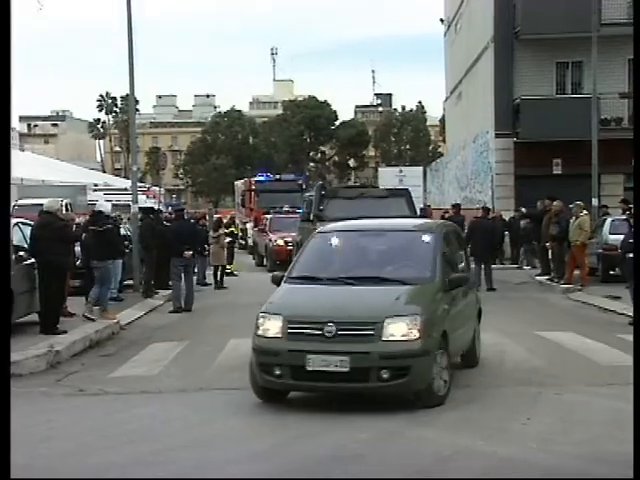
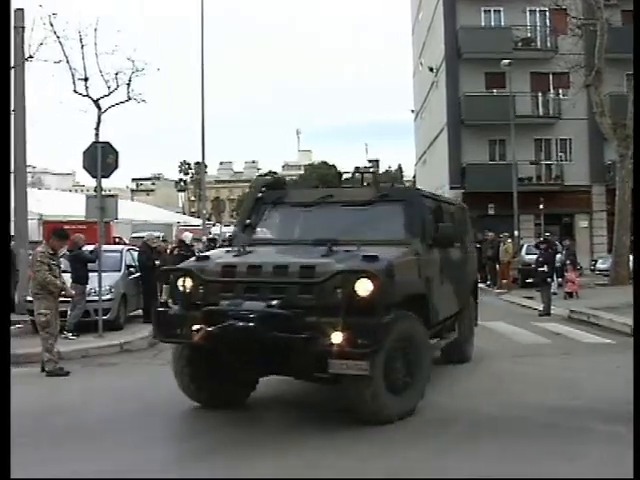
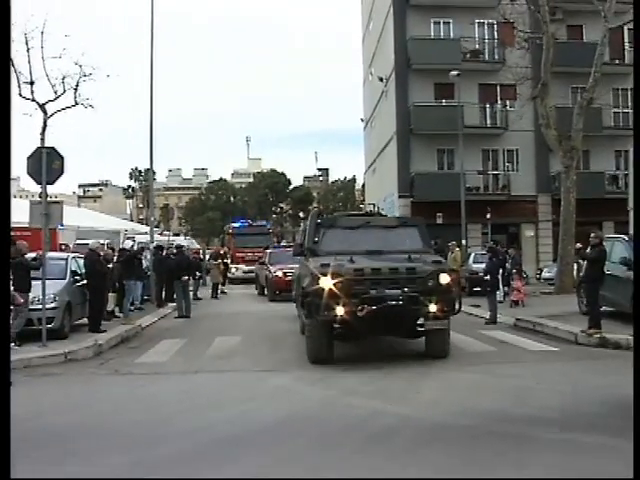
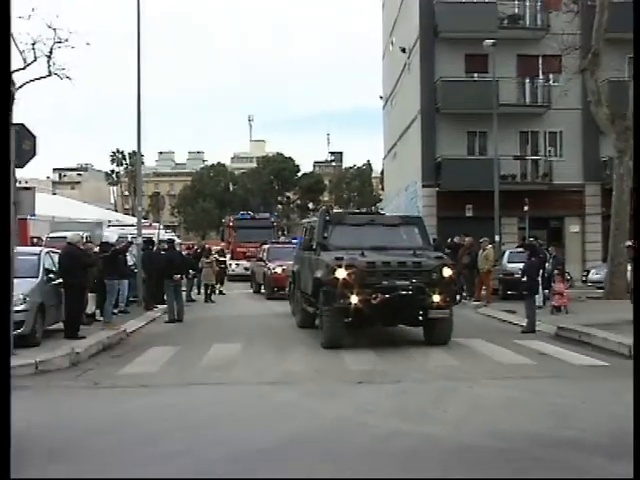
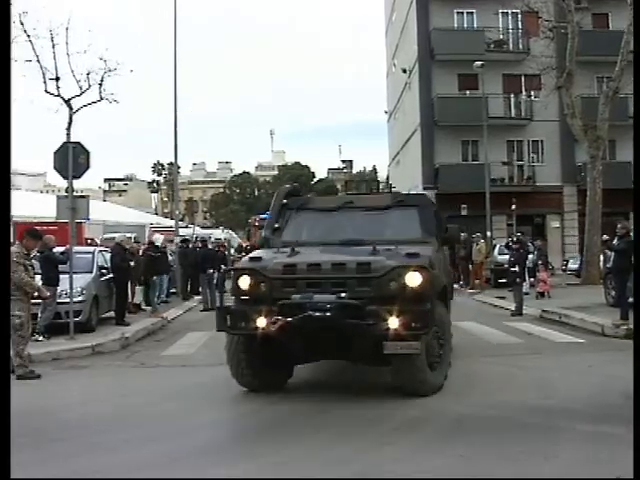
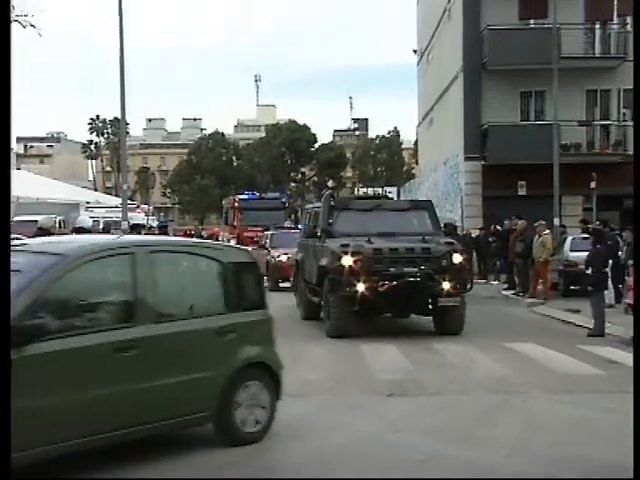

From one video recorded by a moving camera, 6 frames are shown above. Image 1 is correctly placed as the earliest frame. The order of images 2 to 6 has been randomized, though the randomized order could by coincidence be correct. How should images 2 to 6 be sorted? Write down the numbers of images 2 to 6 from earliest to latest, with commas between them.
6, 4, 3, 5, 2
